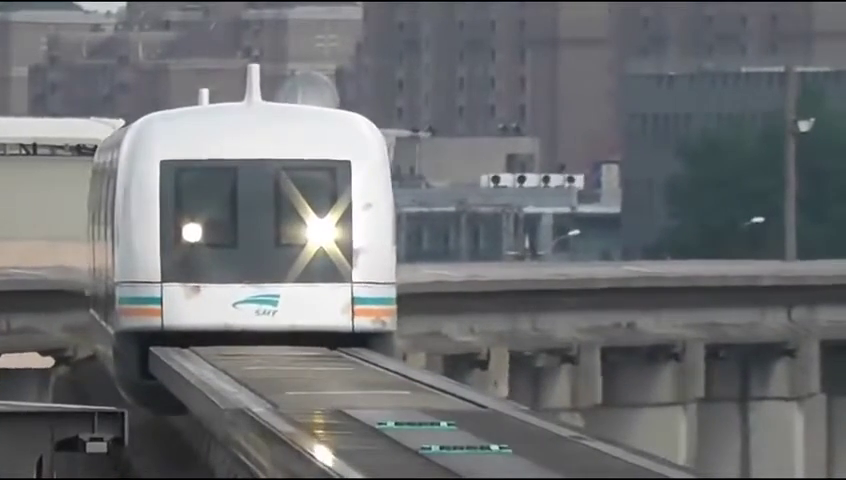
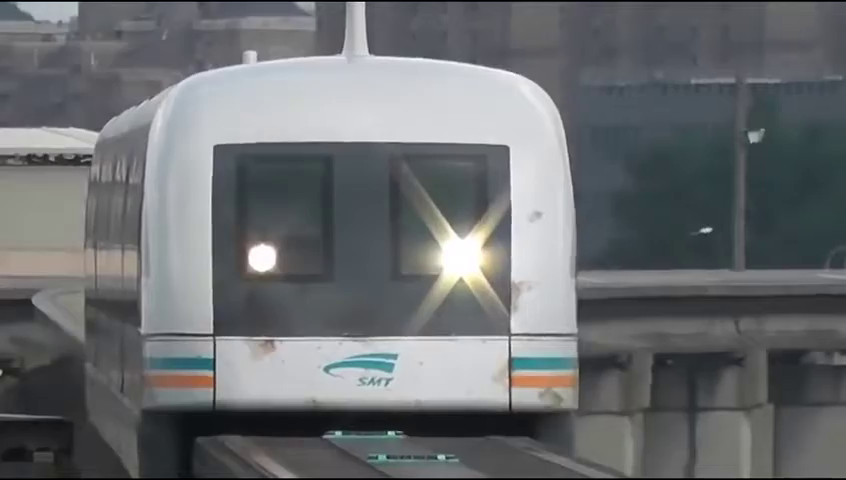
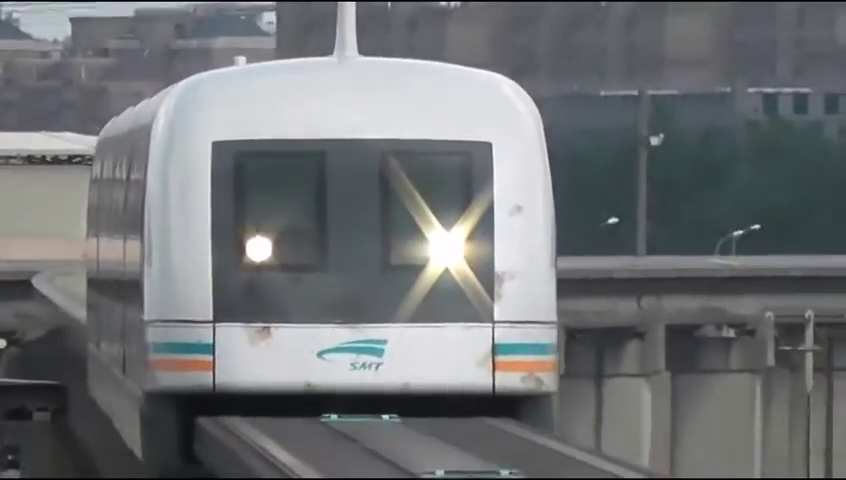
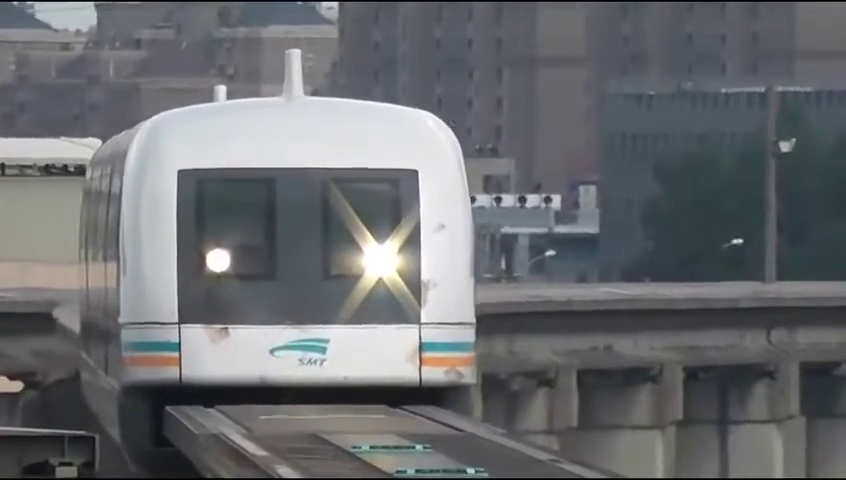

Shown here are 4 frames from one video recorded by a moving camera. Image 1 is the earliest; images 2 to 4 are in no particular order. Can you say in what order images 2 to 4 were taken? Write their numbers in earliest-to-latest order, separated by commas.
4, 2, 3
